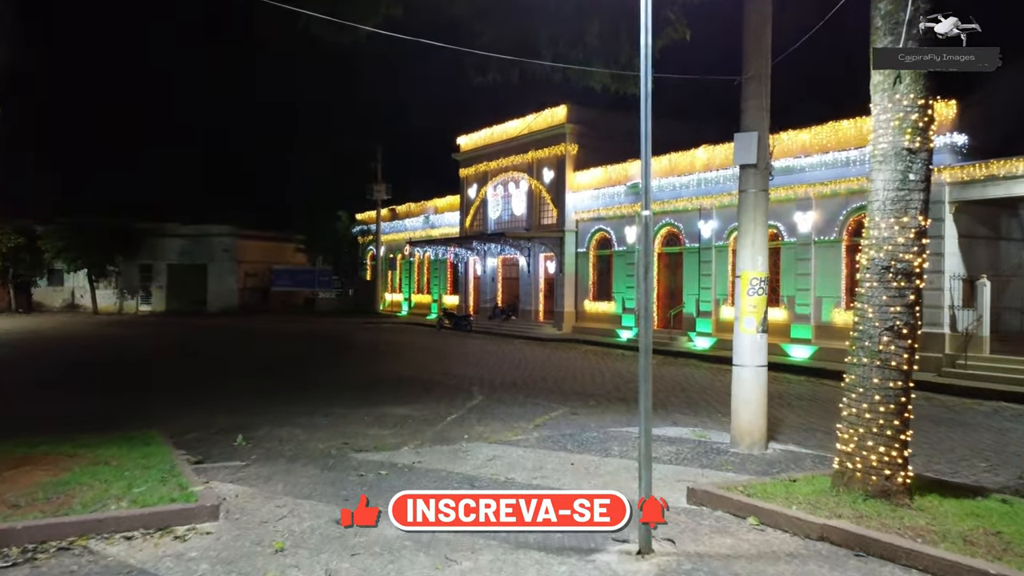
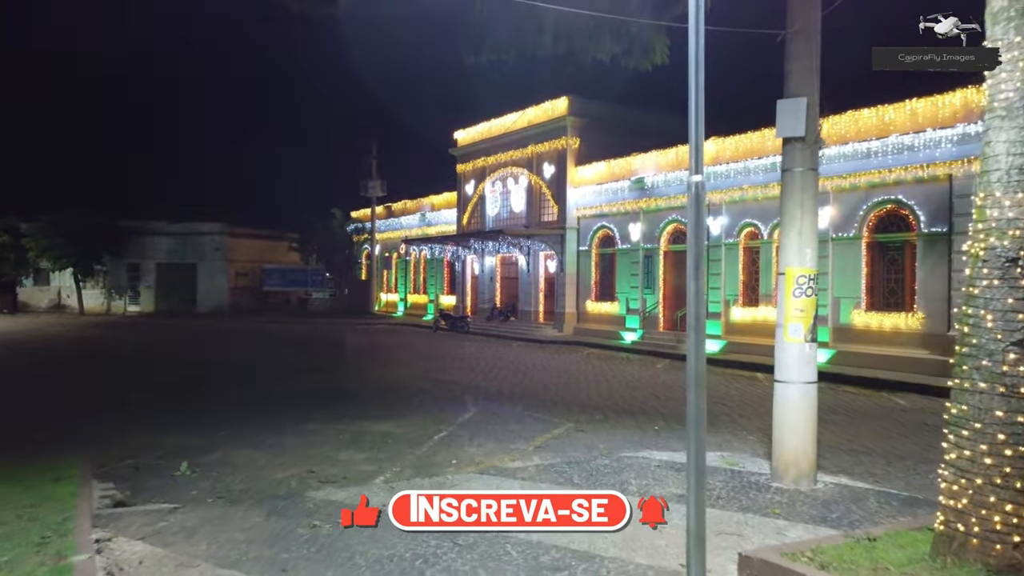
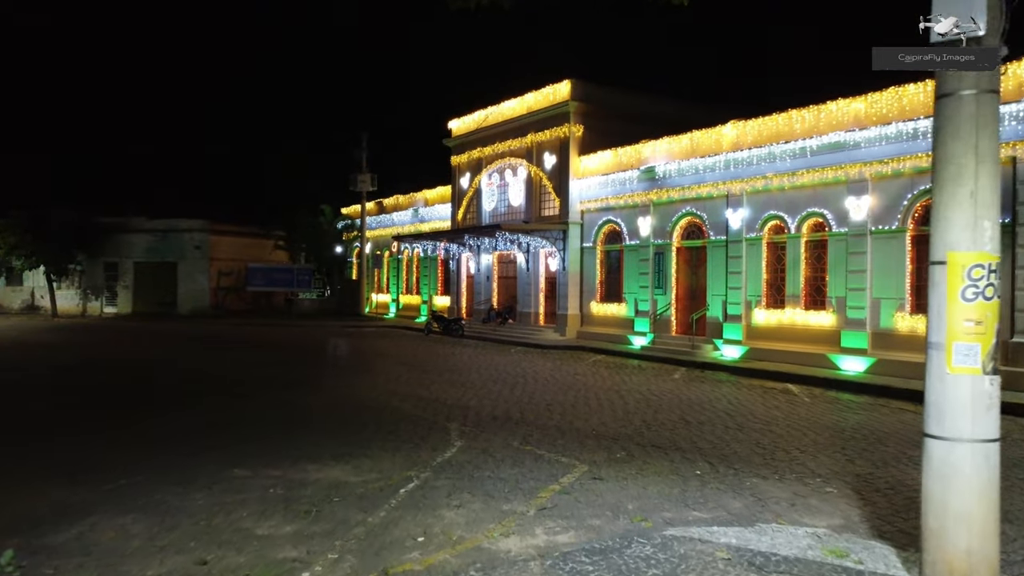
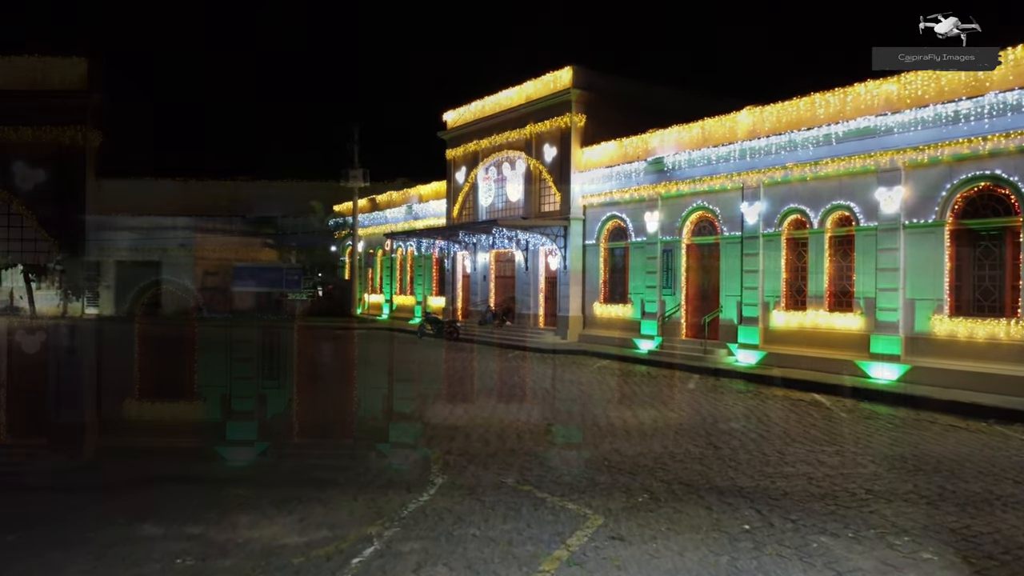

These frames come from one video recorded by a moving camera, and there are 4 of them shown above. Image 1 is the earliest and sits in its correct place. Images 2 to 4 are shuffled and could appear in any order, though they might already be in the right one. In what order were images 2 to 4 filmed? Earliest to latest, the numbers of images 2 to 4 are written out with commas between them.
2, 3, 4
